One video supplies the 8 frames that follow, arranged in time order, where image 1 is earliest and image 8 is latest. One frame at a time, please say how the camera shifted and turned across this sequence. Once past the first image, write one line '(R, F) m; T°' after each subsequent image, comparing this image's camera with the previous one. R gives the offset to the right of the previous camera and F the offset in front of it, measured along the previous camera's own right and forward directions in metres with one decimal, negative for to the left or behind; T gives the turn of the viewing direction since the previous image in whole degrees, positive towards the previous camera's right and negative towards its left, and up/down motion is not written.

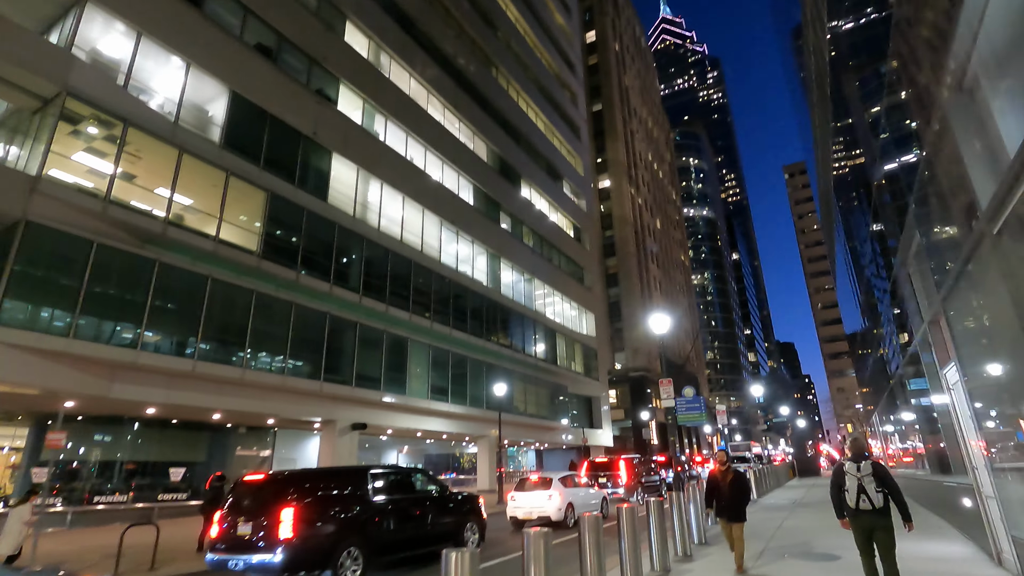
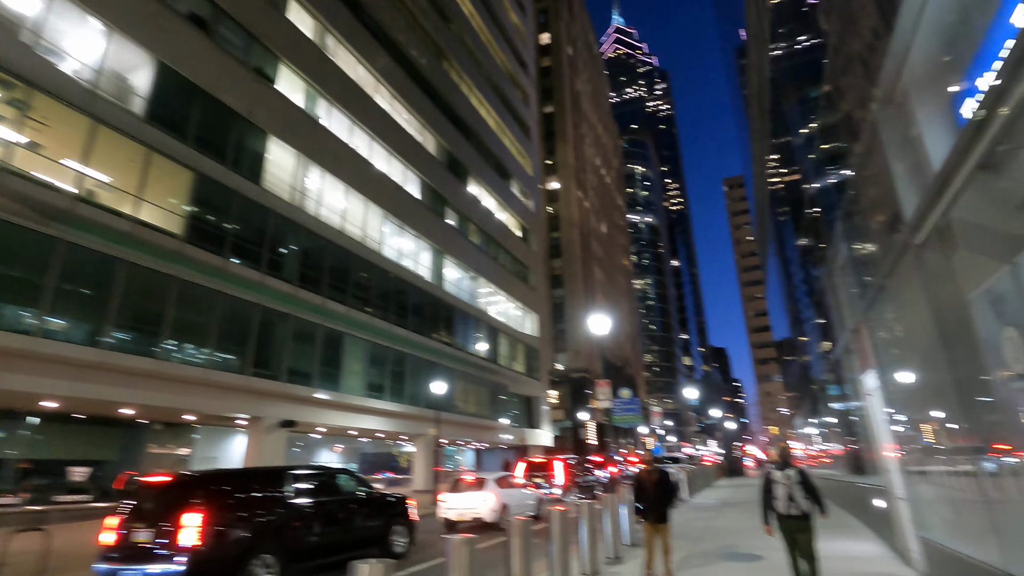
(+0.1, +0.2) m; +6°
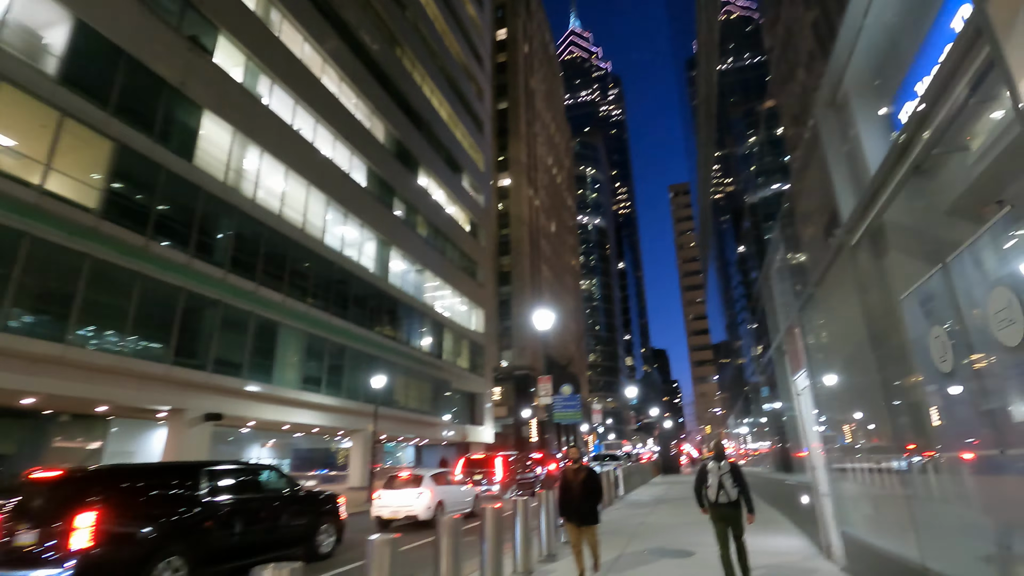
(+0.1, +0.2) m; +5°
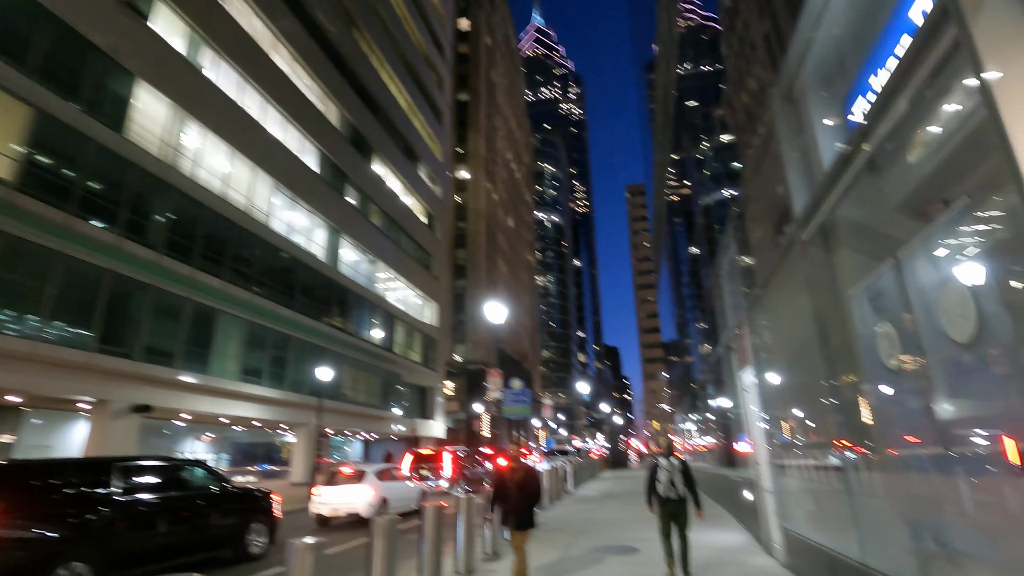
(+0.1, +0.2) m; +5°
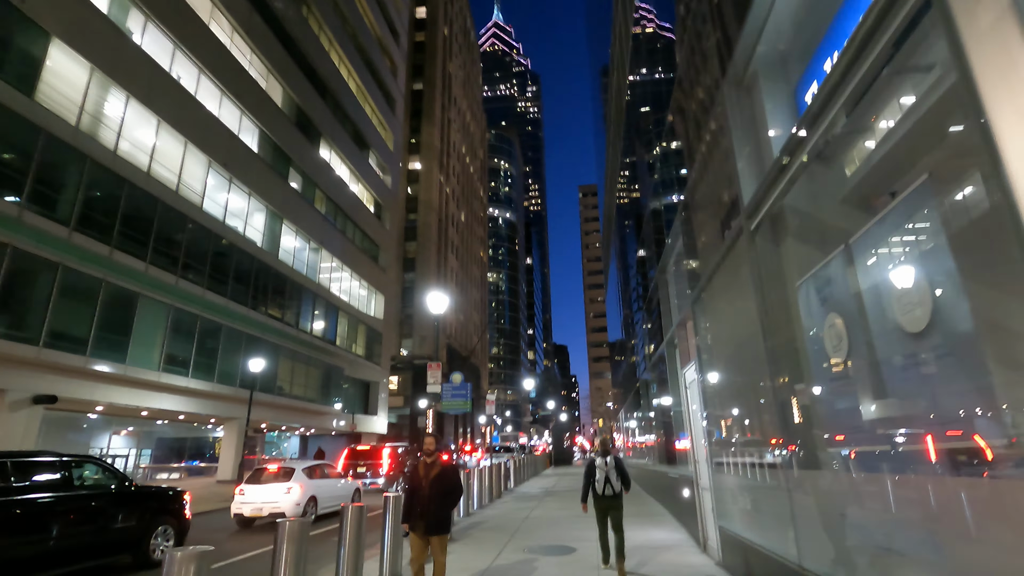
(+0.1, +0.3) m; +5°
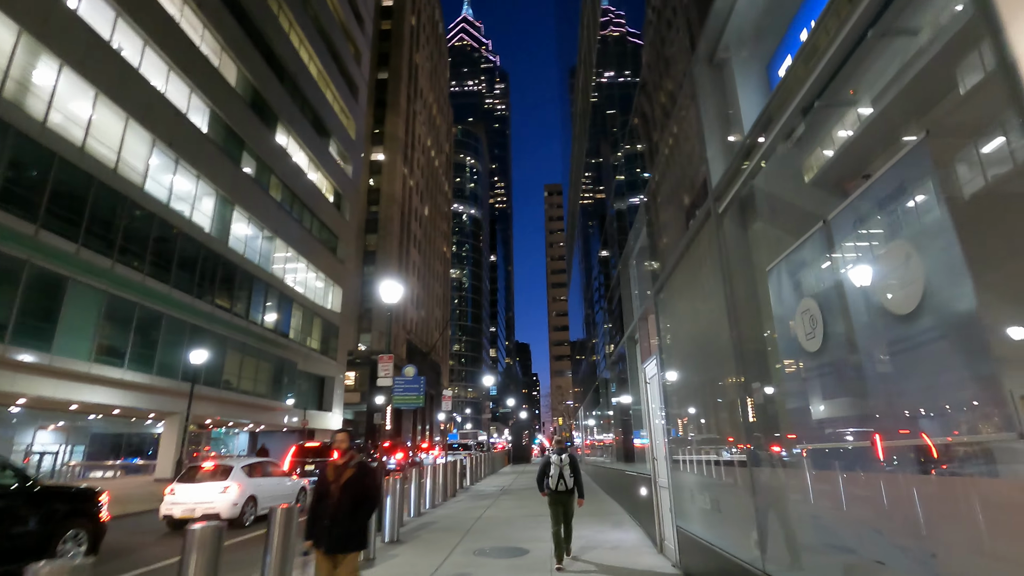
(+0.1, +0.4) m; +4°
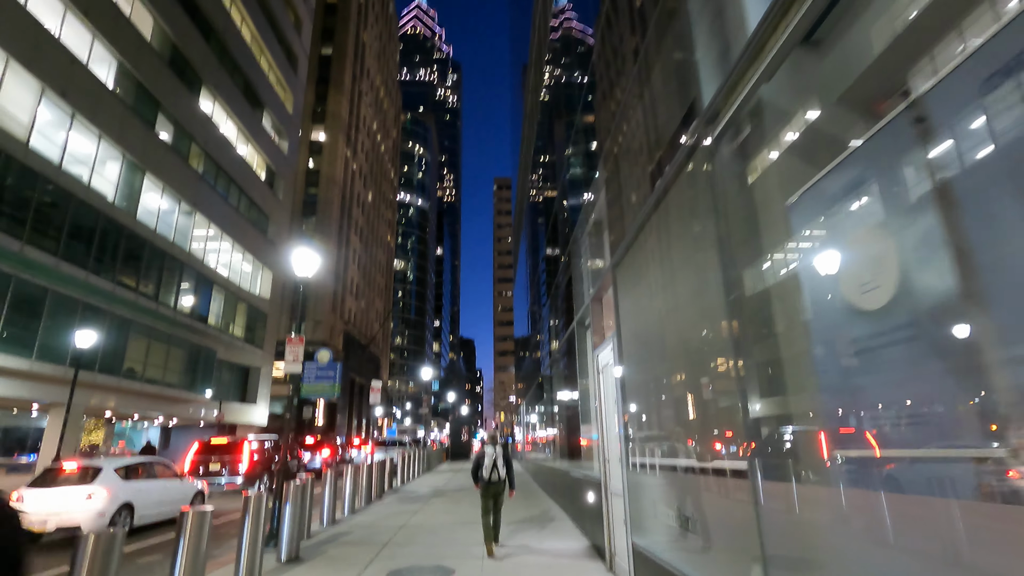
(+0.2, +1.1) m; +6°
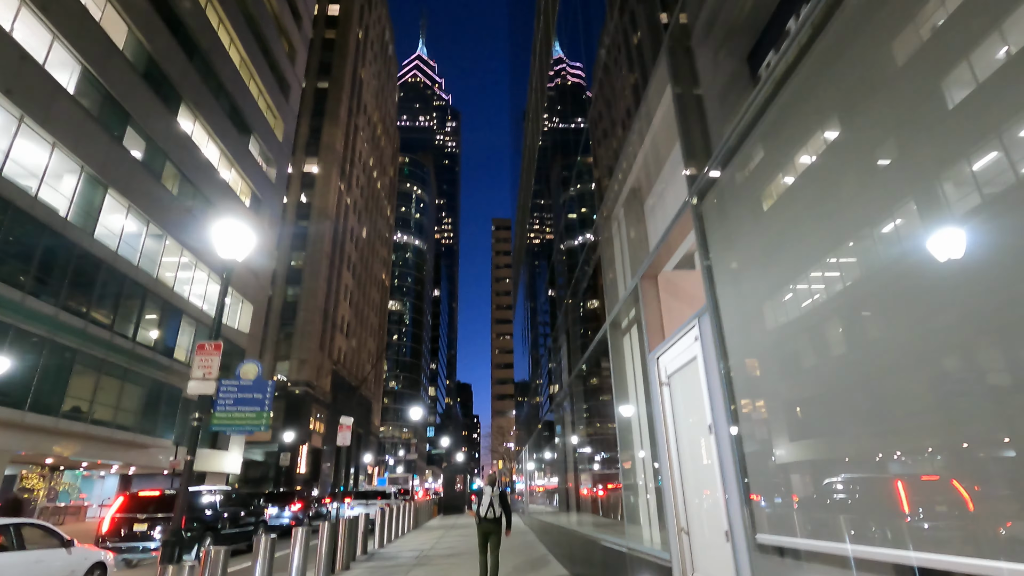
(-0.1, +2.2) m; 0°
